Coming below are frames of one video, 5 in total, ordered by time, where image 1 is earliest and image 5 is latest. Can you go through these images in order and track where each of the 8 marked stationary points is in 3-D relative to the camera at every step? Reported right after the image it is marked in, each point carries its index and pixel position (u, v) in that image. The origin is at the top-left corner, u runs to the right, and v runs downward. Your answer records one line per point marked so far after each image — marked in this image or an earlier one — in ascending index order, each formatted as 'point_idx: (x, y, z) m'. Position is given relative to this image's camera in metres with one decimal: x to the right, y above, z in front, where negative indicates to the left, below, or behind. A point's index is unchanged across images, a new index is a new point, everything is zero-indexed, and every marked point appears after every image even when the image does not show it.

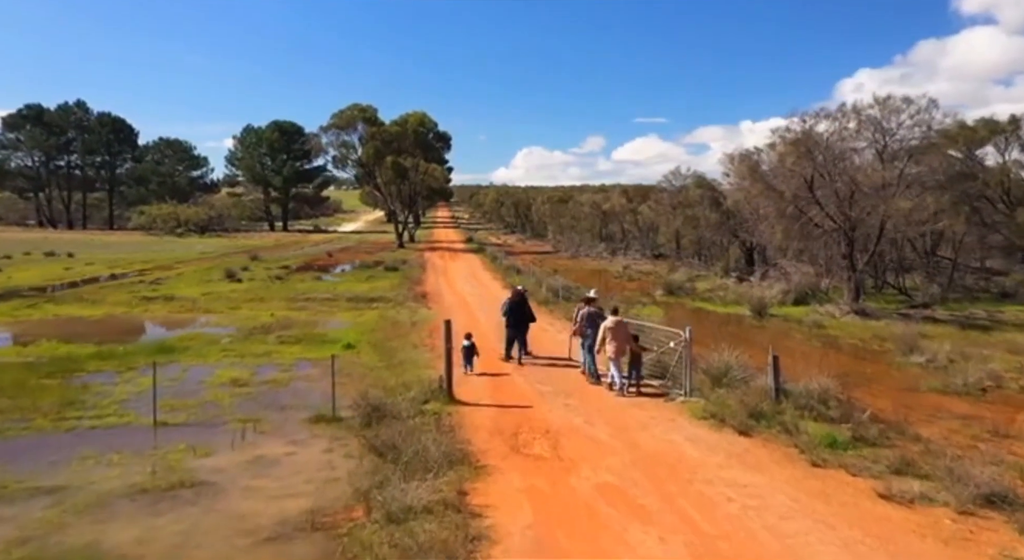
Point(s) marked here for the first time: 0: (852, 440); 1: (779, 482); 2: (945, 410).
0: (+6.6, -3.1, +14.6) m
1: (+4.4, -3.3, +12.4) m
2: (+10.2, -3.1, +17.8) m
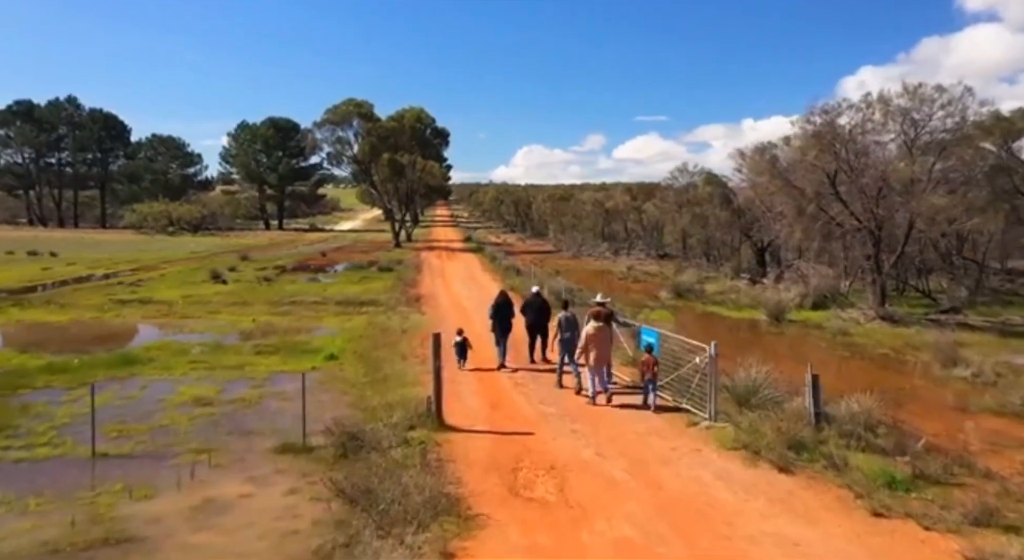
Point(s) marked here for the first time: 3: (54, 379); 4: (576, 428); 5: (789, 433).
0: (+6.6, -3.3, +12.3) m
1: (+4.4, -3.5, +10.1) m
2: (+10.2, -3.2, +15.5) m
3: (-11.7, -2.5, +19.3) m
4: (+1.3, -2.9, +14.8) m
5: (+5.0, -2.8, +13.7) m
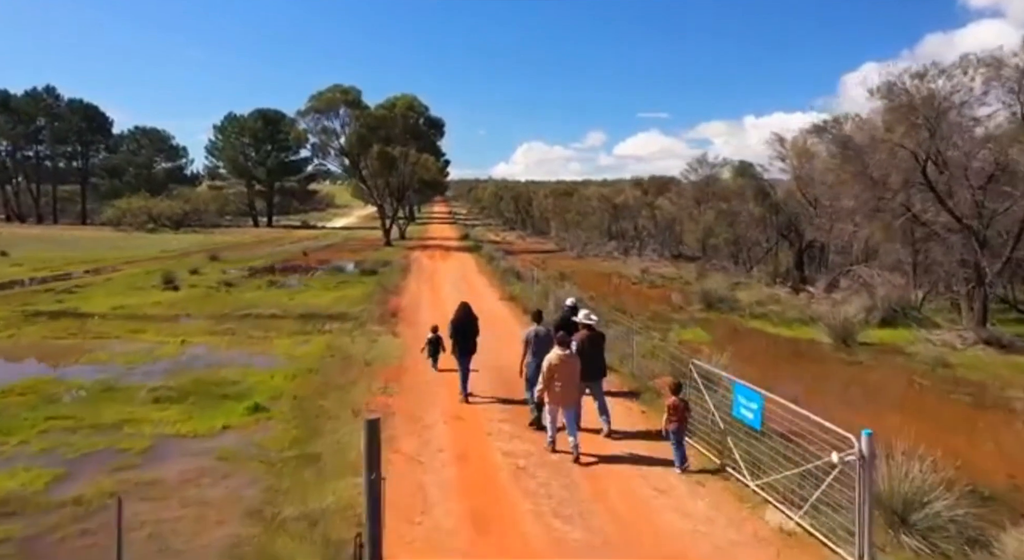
0: (+6.5, -3.7, +6.0) m
1: (+4.3, -3.9, +3.8) m
2: (+10.1, -3.7, +9.1) m
3: (-11.7, -2.9, +12.9) m
4: (+1.2, -3.3, +8.4) m
5: (+5.0, -3.3, +7.3) m
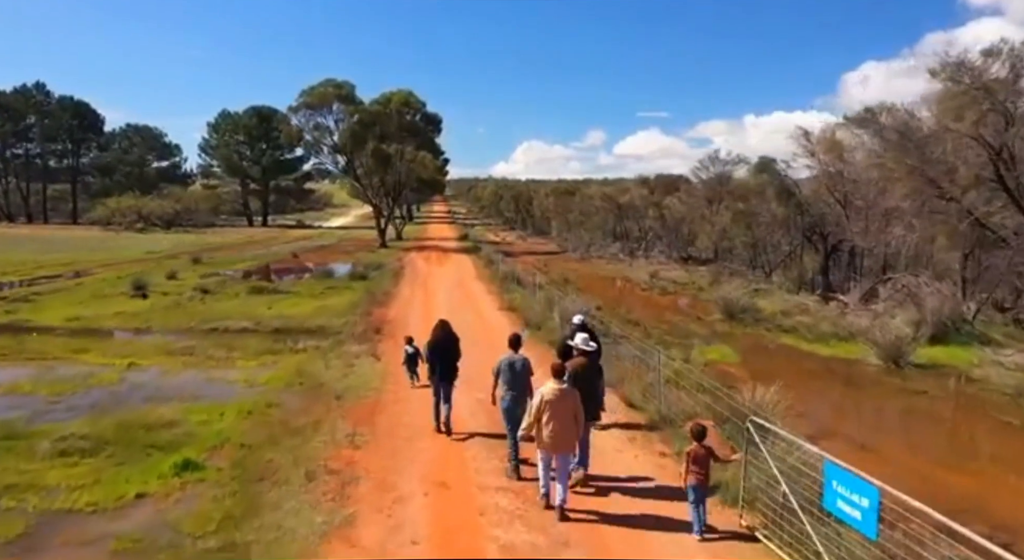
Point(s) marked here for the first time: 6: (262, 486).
0: (+6.5, -4.1, +2.7) m
1: (+4.3, -4.3, +0.5) m
2: (+10.2, -4.0, +5.8) m
3: (-11.7, -3.3, +9.6) m
4: (+1.2, -3.7, +5.1) m
5: (+5.0, -3.6, +4.0) m
6: (-3.7, -3.0, +11.5) m
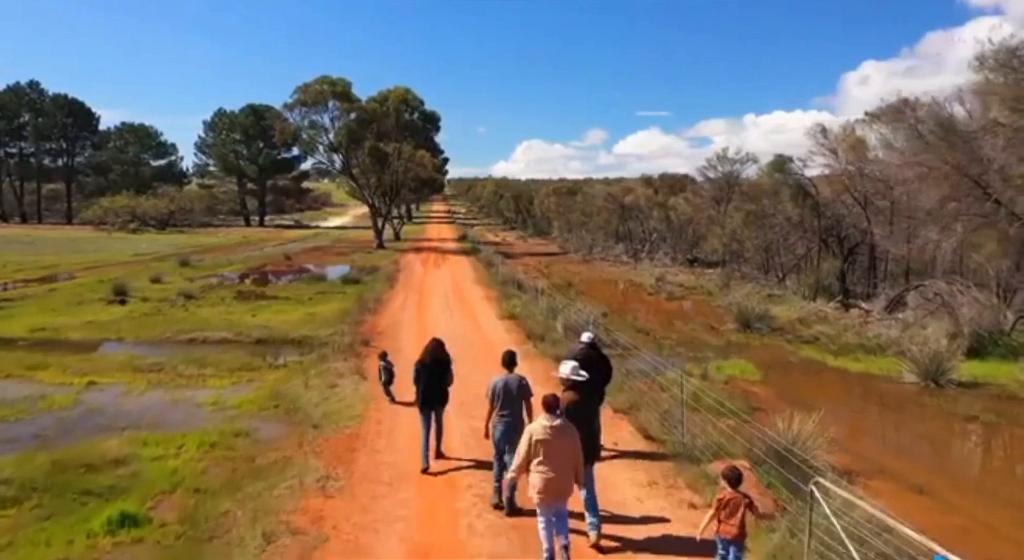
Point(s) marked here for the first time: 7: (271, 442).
0: (+6.5, -4.3, +0.7) m
1: (+4.3, -4.6, -1.5) m
2: (+10.2, -4.3, +3.9) m
3: (-11.7, -3.5, +7.6) m
4: (+1.2, -4.0, +3.2) m
5: (+5.0, -3.9, +2.0) m
6: (-3.7, -3.3, +9.6) m
7: (-4.4, -2.9, +13.9) m
